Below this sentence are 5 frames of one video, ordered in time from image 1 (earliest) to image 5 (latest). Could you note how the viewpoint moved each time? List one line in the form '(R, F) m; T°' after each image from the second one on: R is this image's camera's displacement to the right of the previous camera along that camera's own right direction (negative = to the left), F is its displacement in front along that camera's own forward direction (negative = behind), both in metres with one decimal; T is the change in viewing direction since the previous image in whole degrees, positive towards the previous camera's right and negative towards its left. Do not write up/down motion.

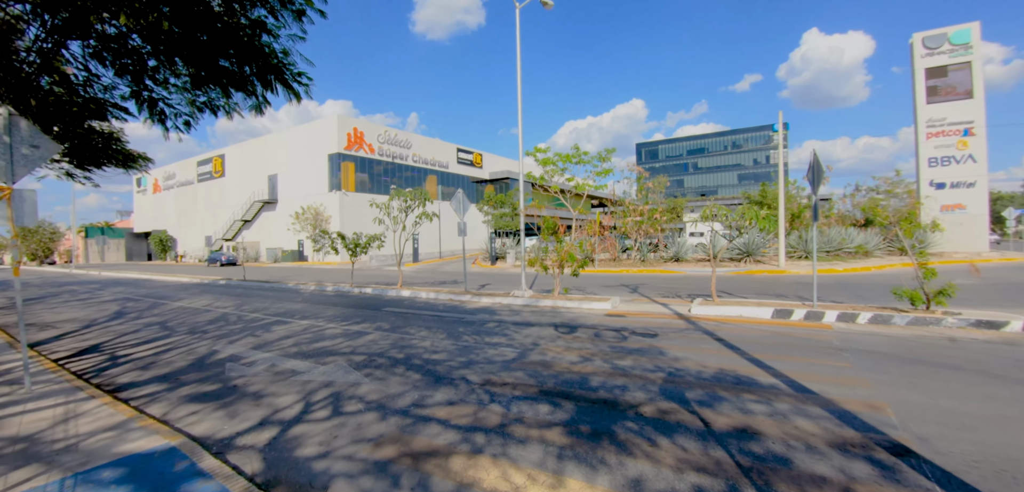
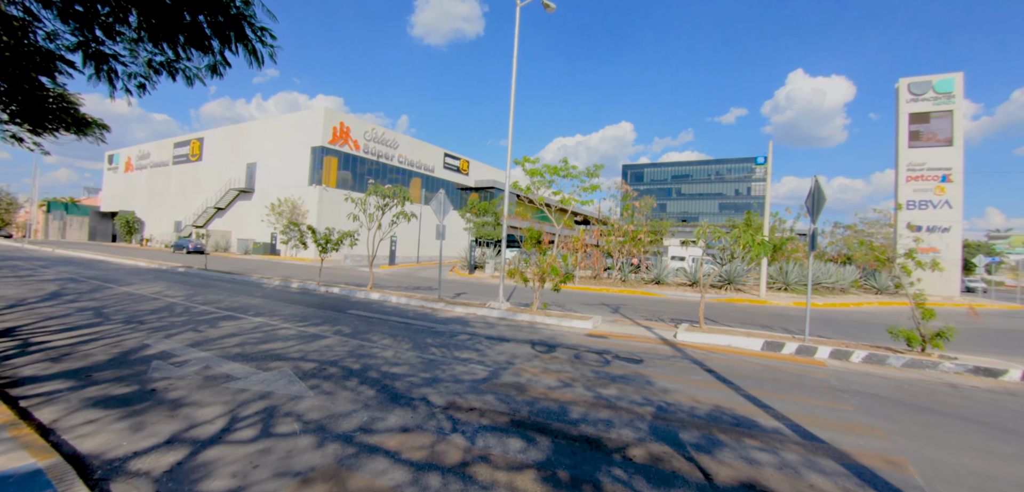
(0.0, +0.6) m; +2°
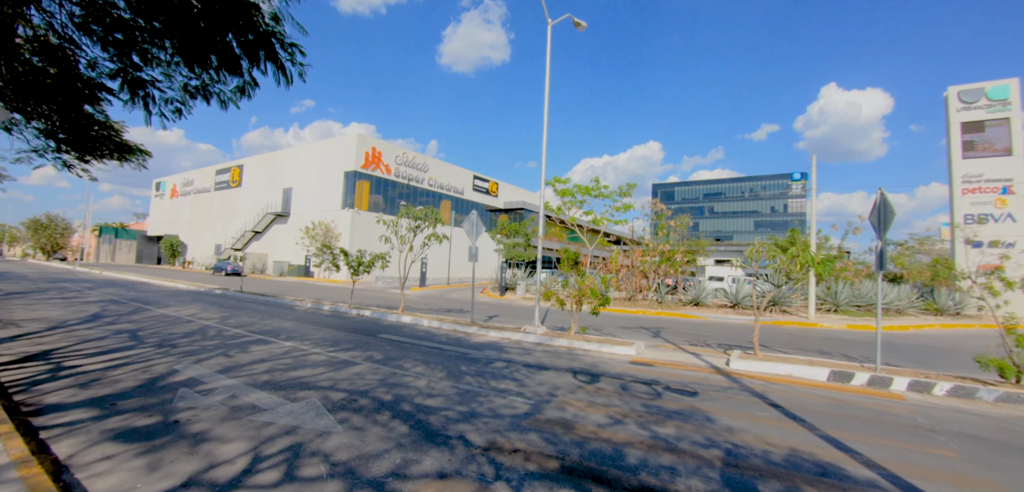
(-0.2, +0.4) m; -4°
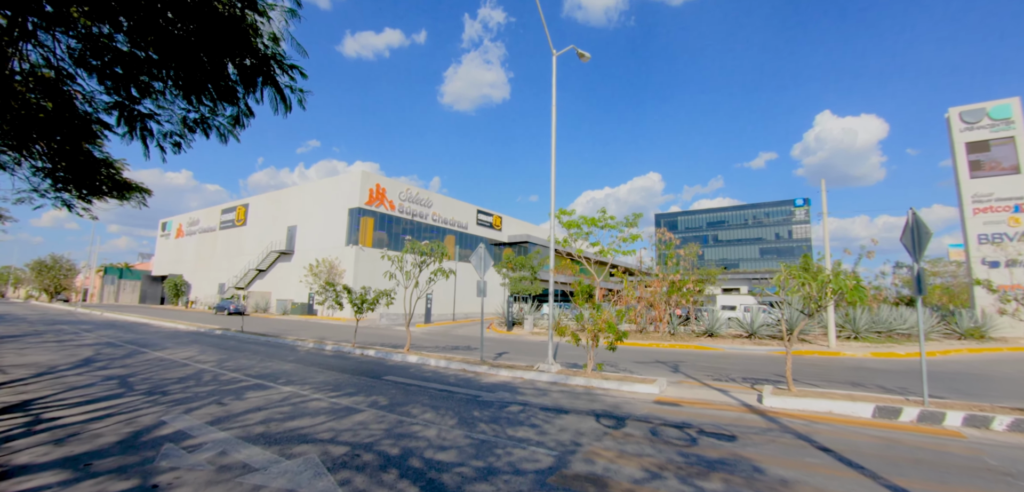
(-0.1, +0.4) m; 0°
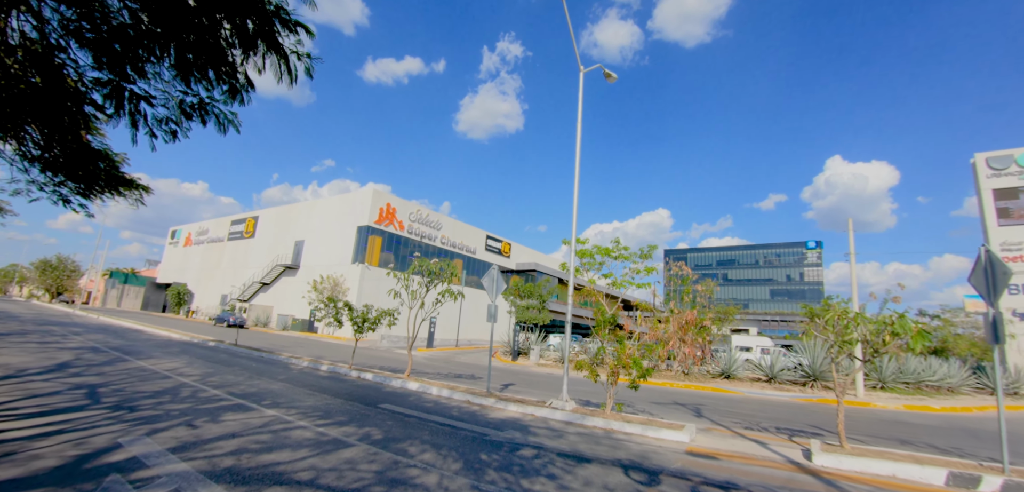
(-0.2, +0.7) m; -1°
